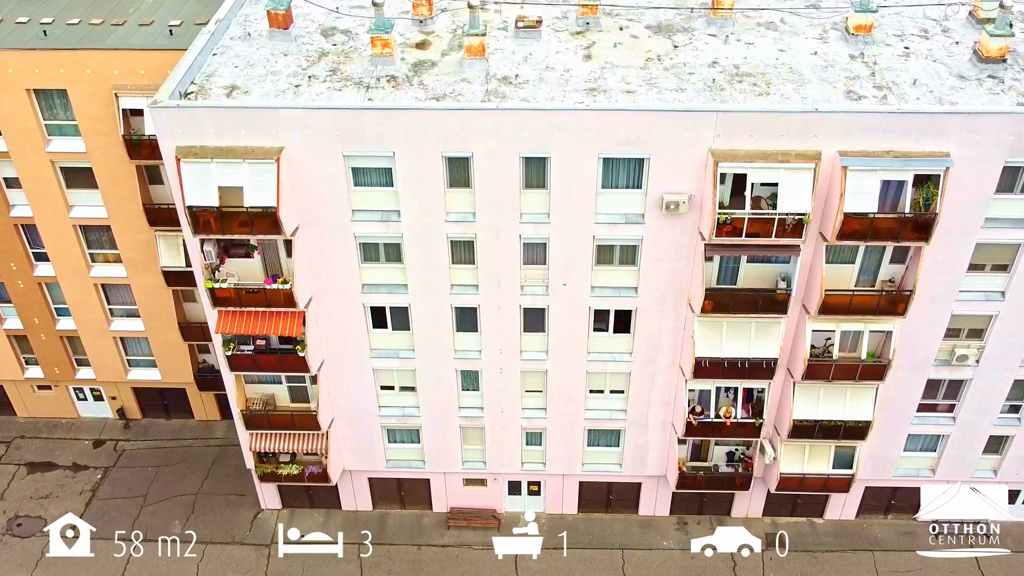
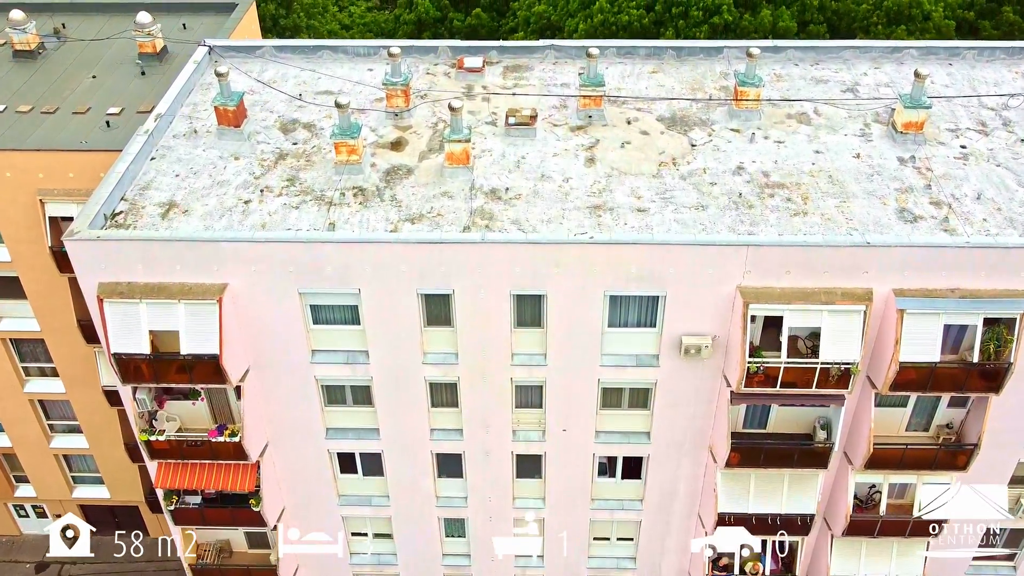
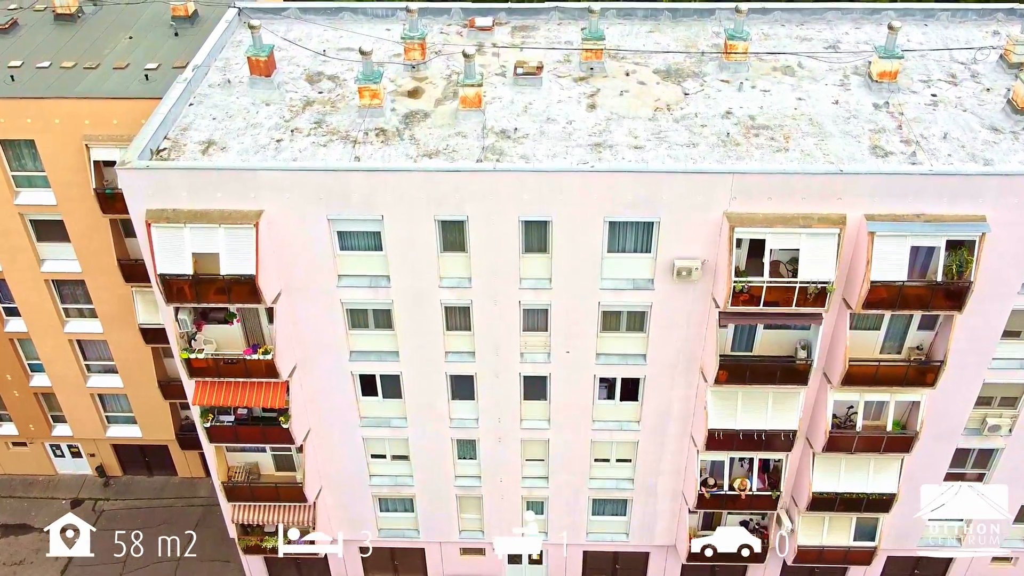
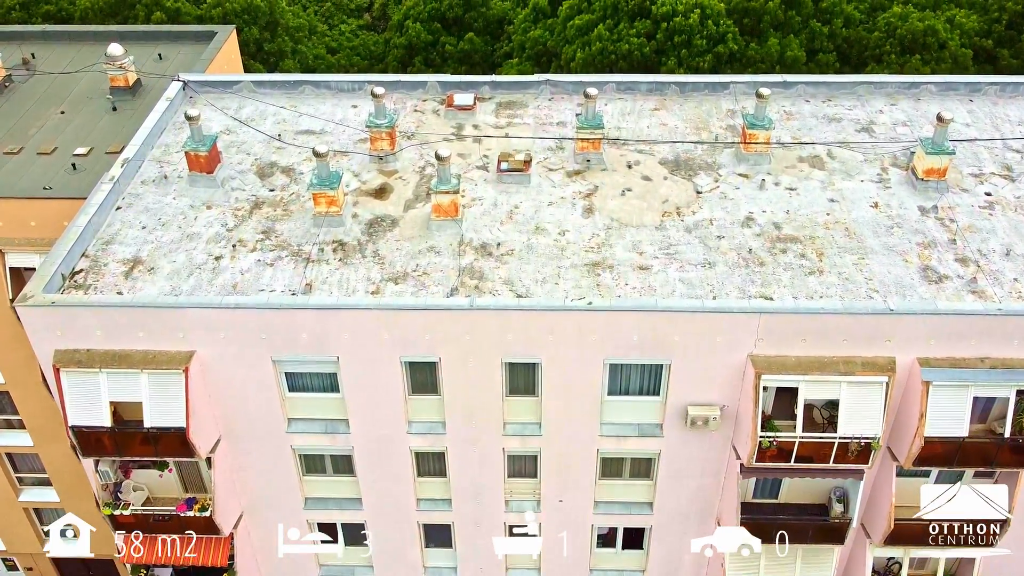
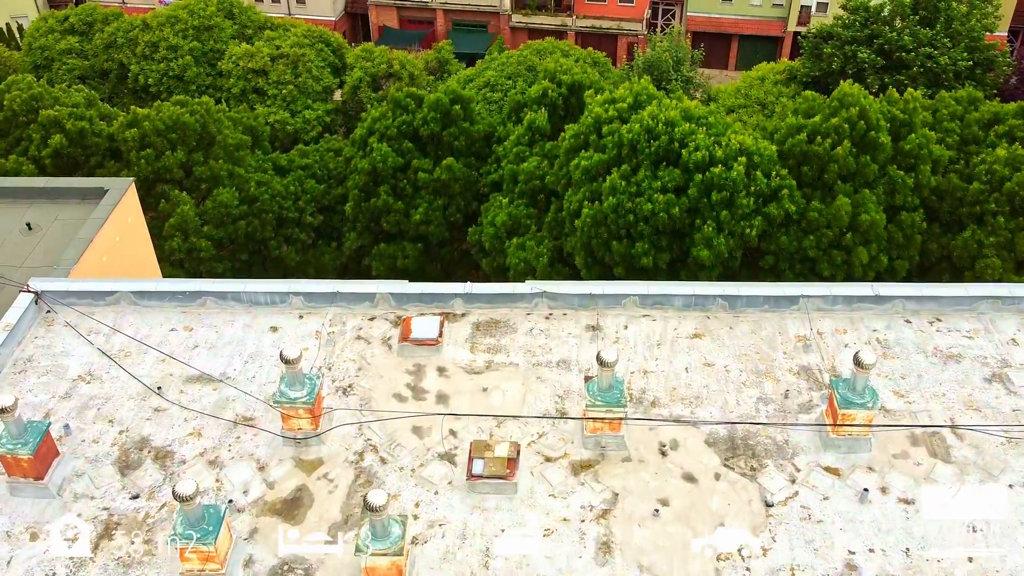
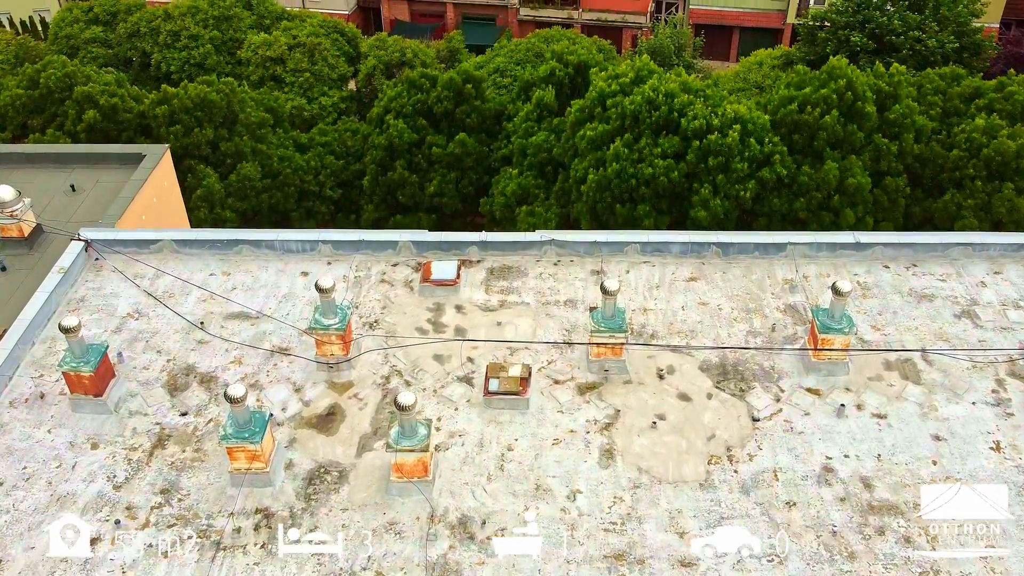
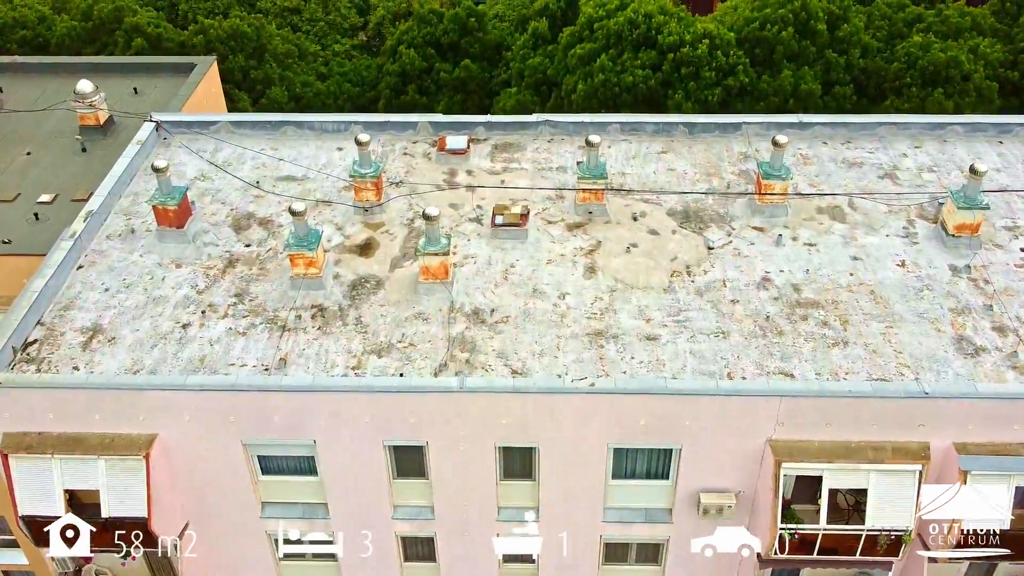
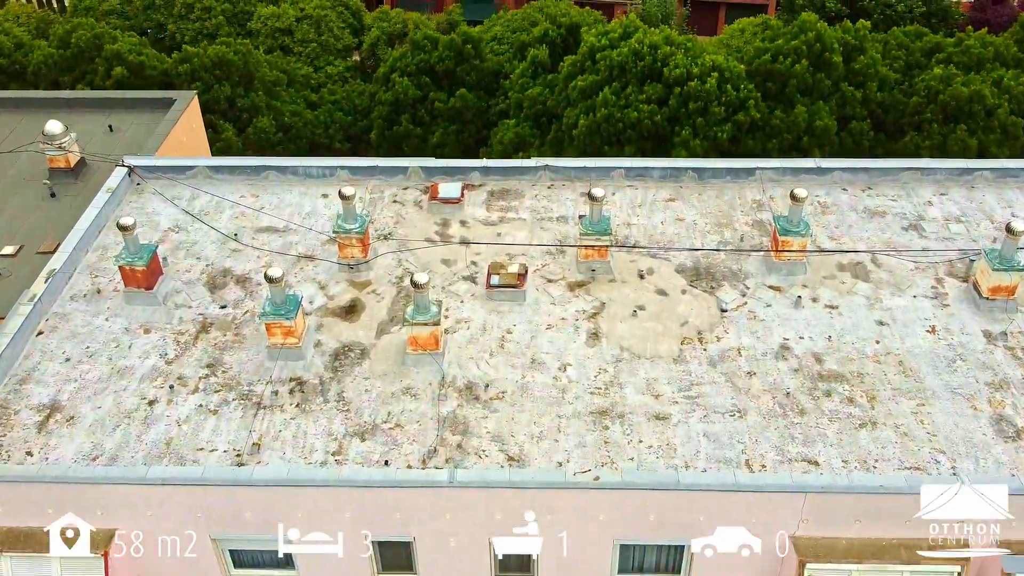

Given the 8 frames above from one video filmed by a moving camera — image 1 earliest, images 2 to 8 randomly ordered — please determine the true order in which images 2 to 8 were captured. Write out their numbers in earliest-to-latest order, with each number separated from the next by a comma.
3, 2, 4, 7, 8, 6, 5
